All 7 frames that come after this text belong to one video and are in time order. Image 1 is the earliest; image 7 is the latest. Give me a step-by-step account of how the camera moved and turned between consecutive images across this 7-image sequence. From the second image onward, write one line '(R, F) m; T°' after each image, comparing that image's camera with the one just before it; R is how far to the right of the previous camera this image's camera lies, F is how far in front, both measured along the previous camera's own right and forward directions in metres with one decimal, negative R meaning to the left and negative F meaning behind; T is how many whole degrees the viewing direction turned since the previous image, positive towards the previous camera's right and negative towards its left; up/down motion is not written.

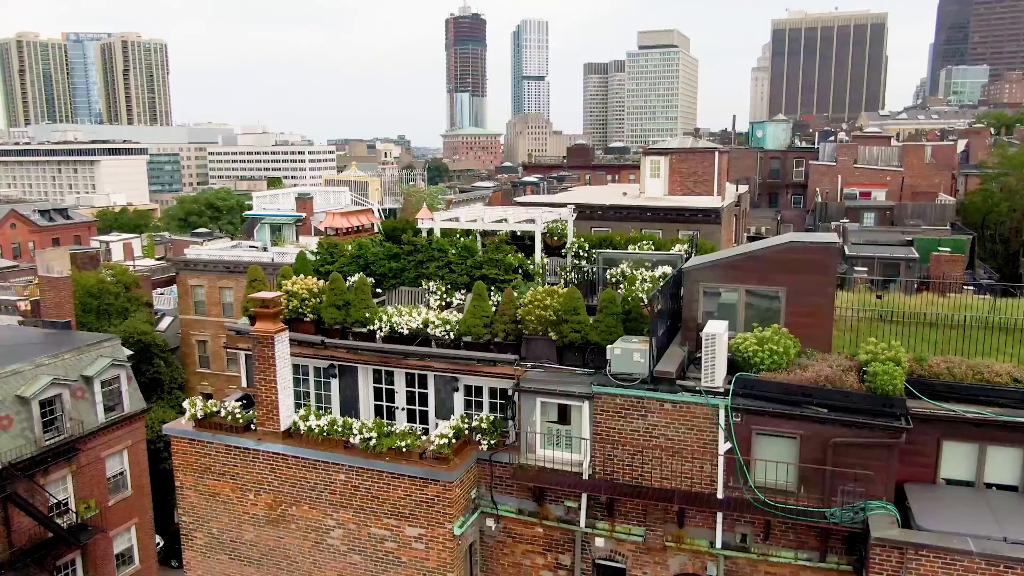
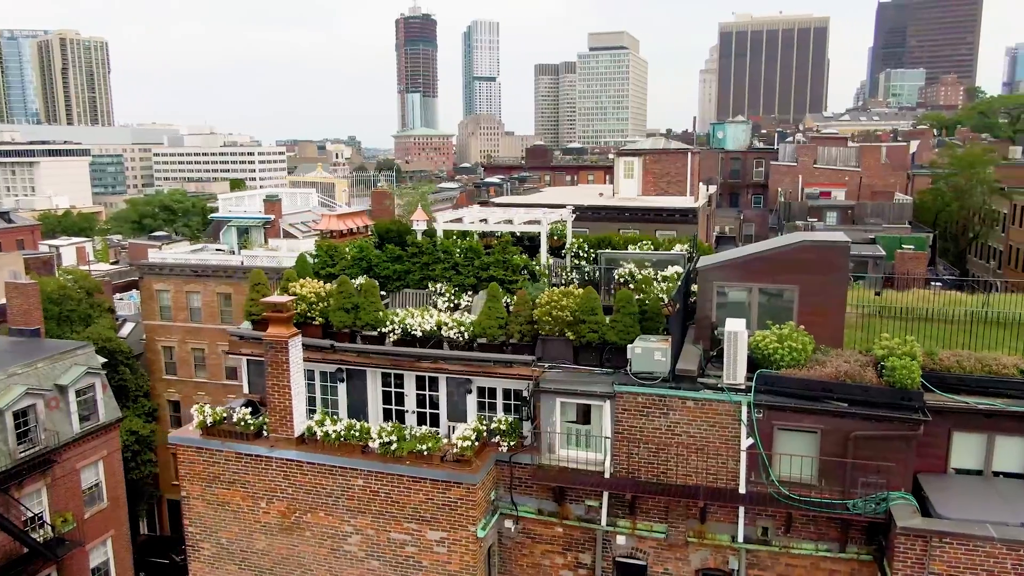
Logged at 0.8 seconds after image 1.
(-1.2, 0.0) m; +4°
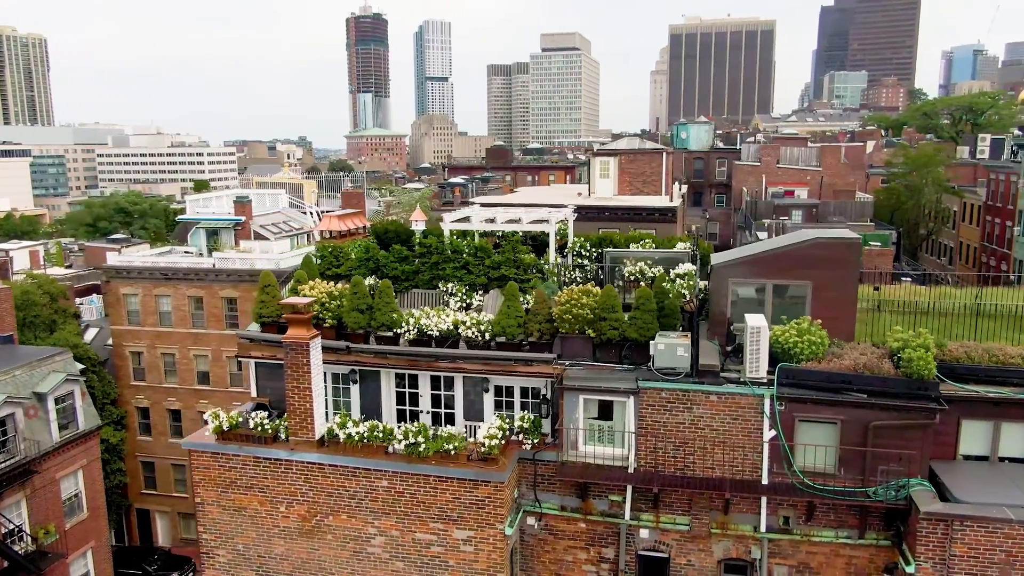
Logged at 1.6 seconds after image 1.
(-1.3, -0.1) m; +3°
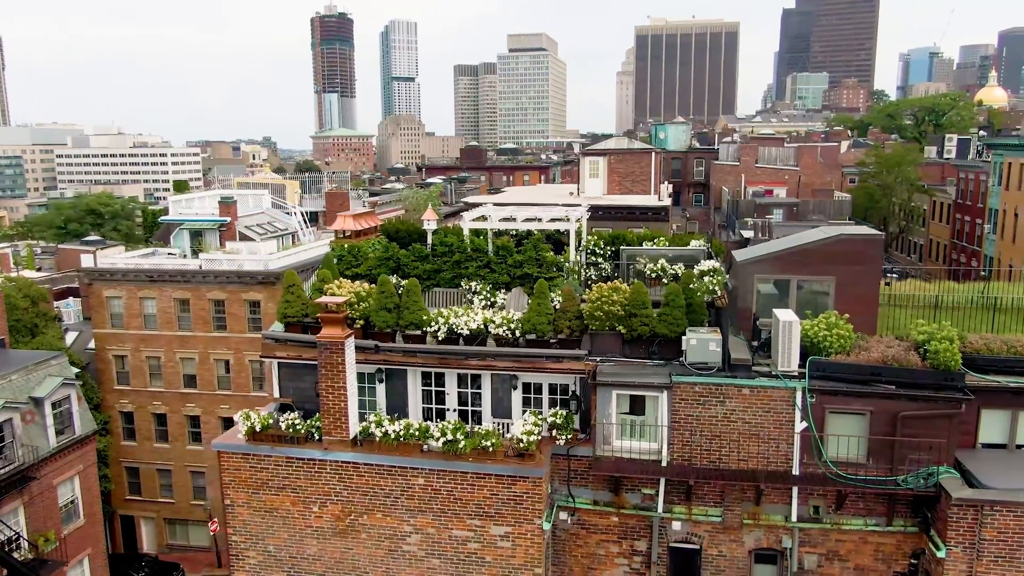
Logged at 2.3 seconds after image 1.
(-1.3, -0.1) m; +2°
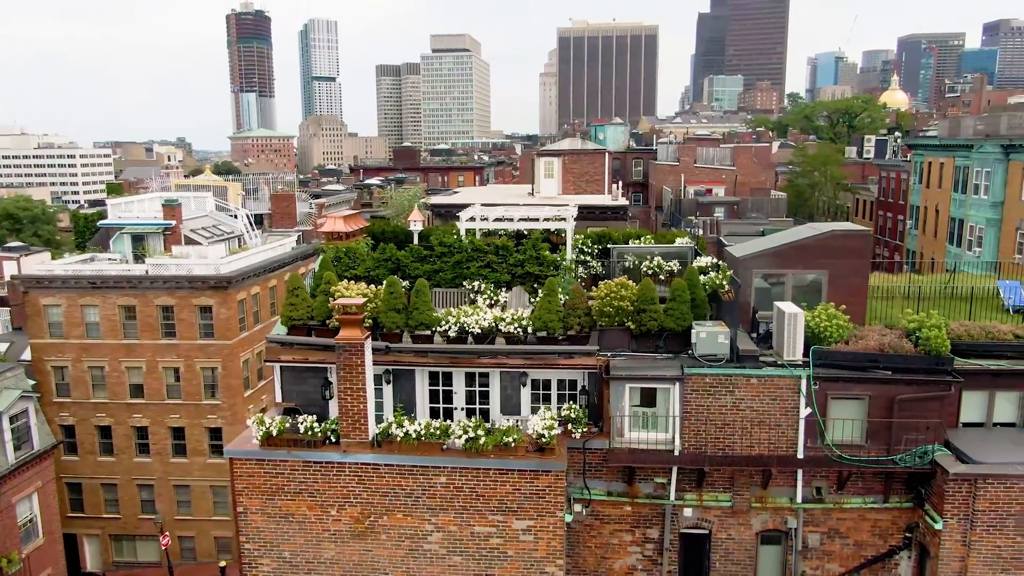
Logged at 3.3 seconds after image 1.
(-1.7, -0.2) m; +6°
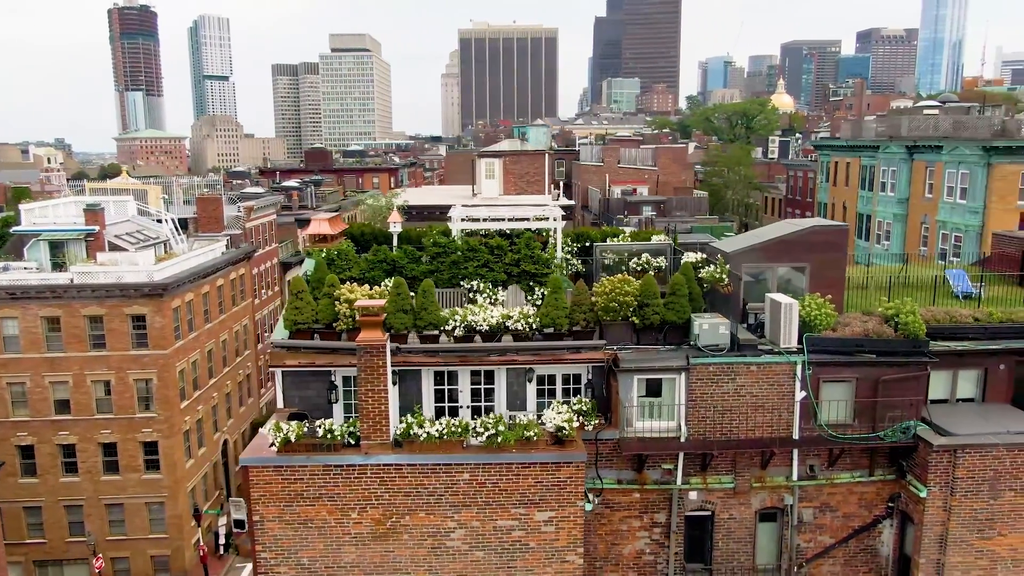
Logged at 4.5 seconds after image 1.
(-2.2, -0.2) m; +7°
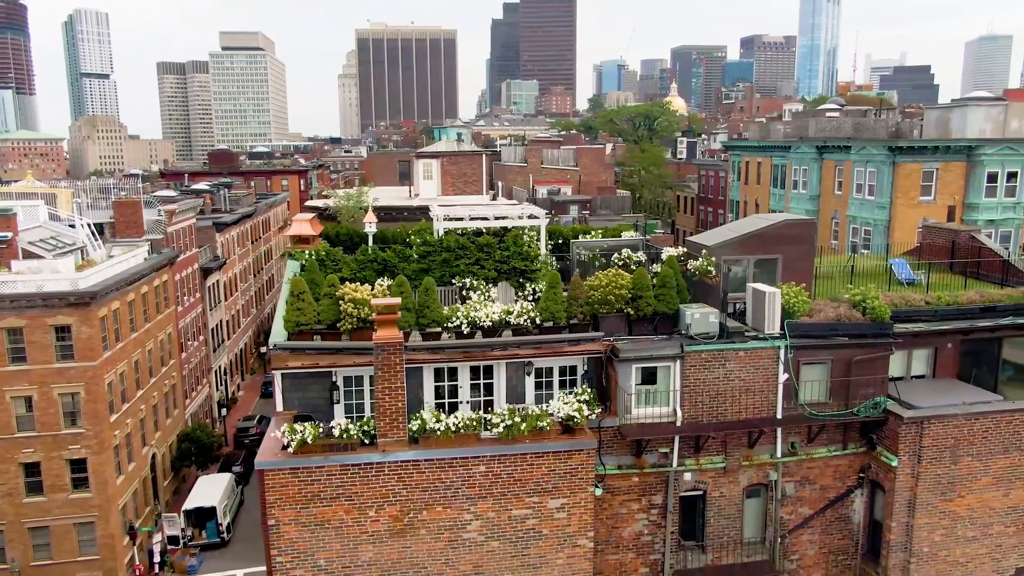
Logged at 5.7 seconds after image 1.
(-2.1, -0.3) m; +7°
